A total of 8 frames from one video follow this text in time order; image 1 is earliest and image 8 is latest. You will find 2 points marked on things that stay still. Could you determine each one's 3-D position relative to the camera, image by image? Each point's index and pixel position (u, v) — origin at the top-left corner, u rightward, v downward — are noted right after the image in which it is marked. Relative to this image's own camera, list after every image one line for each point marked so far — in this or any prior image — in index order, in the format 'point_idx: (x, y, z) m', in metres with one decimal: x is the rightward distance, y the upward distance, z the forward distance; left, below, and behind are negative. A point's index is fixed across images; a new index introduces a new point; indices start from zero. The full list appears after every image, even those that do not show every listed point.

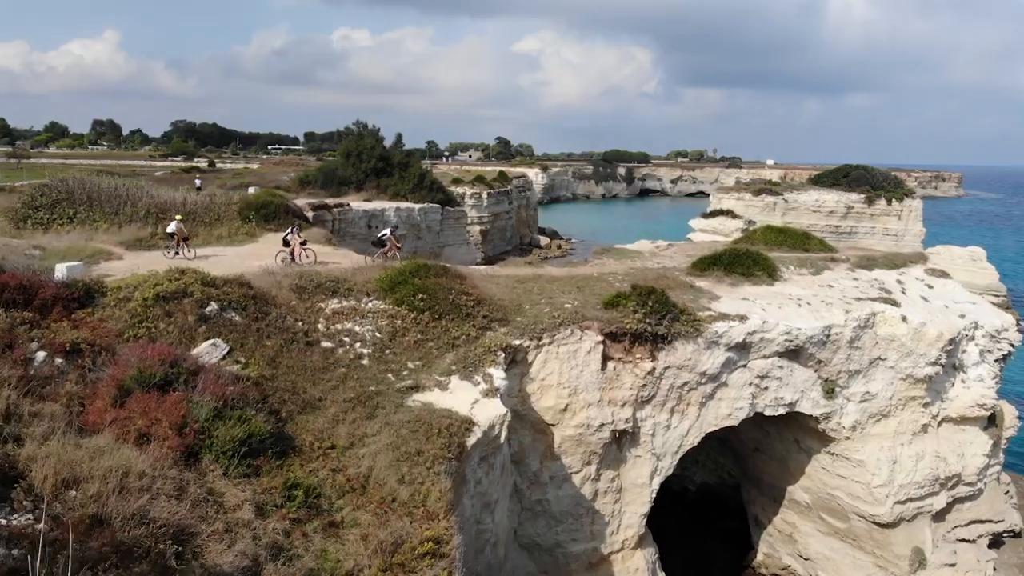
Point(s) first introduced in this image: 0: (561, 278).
0: (+0.8, +0.2, +14.8) m
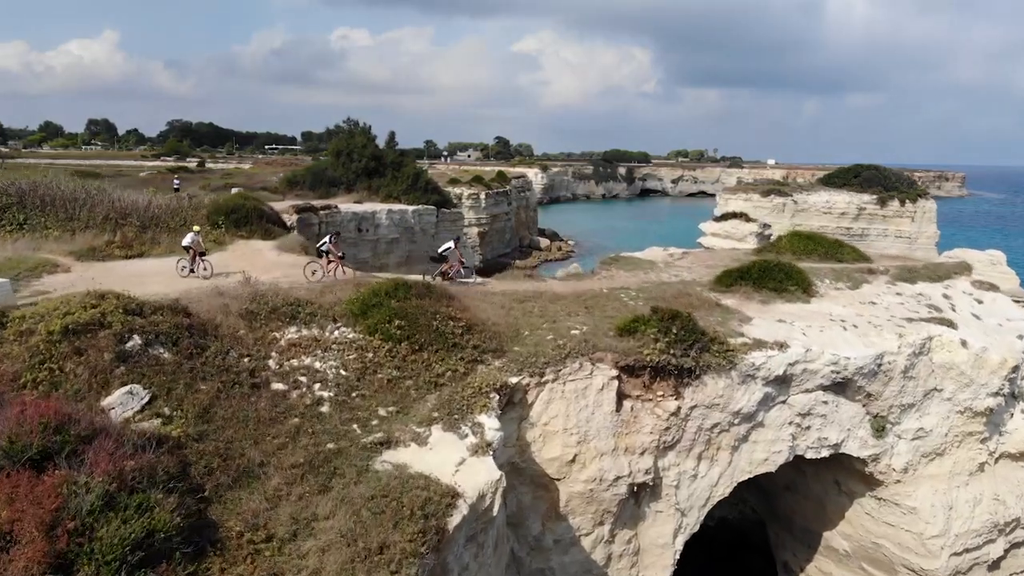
0: (+0.8, -0.1, +12.7) m
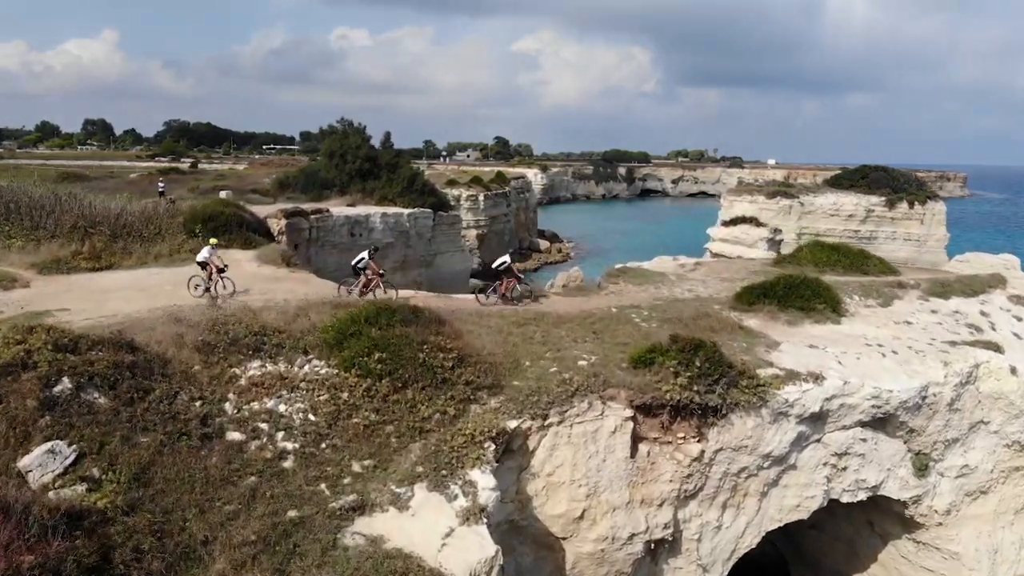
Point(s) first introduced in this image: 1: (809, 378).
0: (+0.7, -0.4, +11.4) m
1: (+3.3, -1.0, +9.9) m
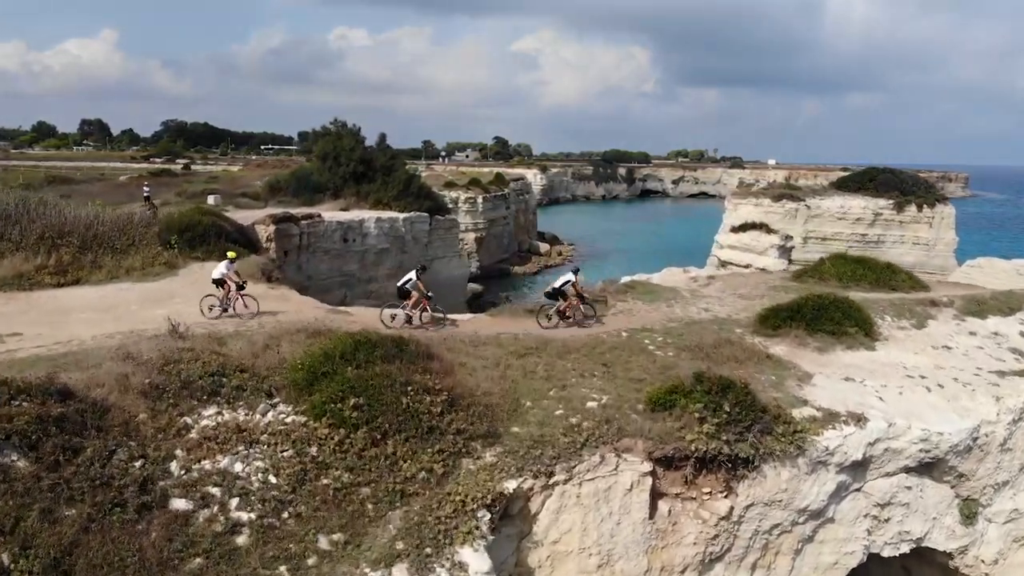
0: (+0.7, -0.6, +10.1) m
1: (+3.3, -1.3, +8.7) m
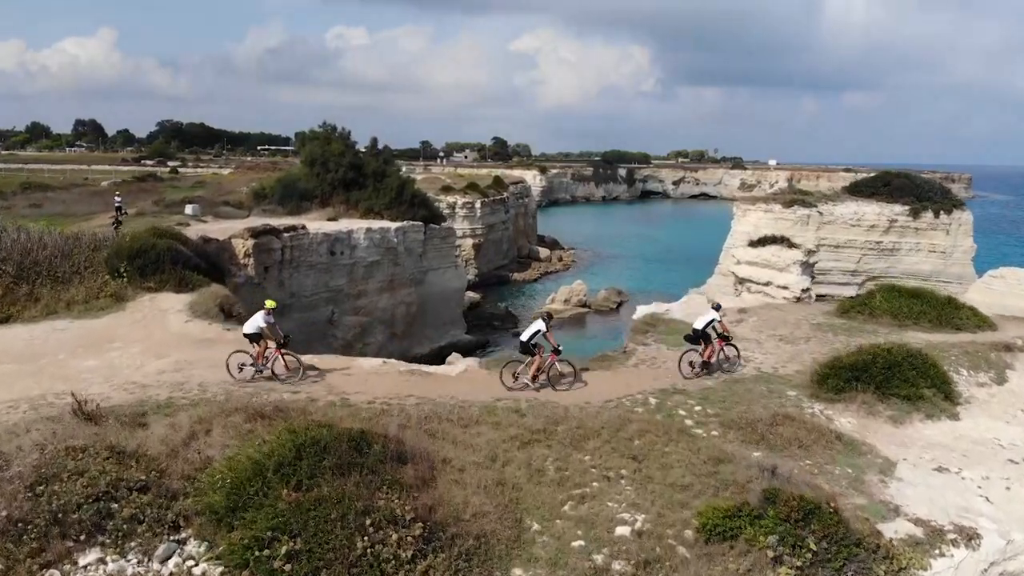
0: (+0.7, -1.2, +8.0) m
1: (+3.3, -1.9, +6.6) m
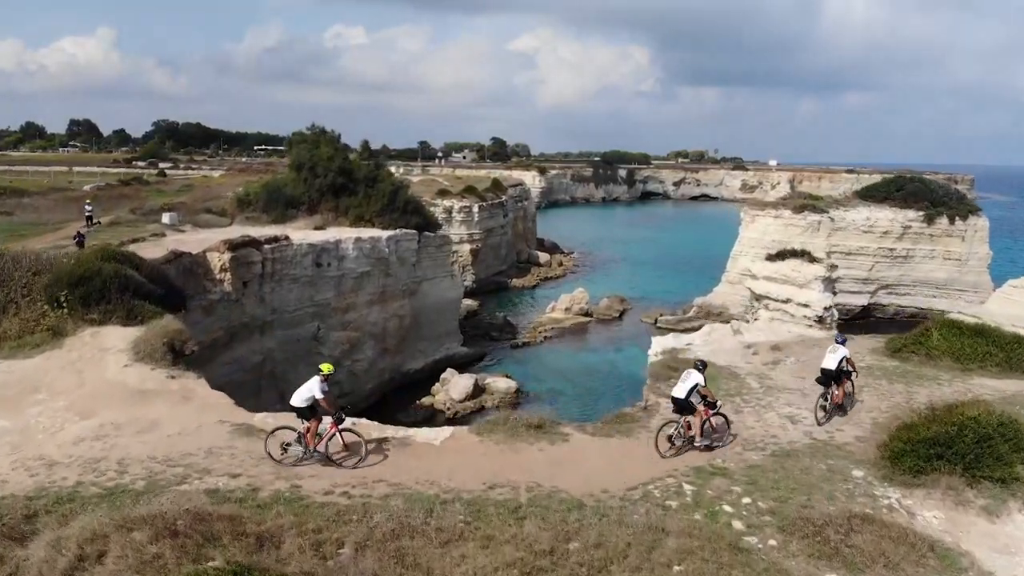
0: (+0.7, -1.7, +6.2) m
1: (+3.3, -2.3, +4.7) m
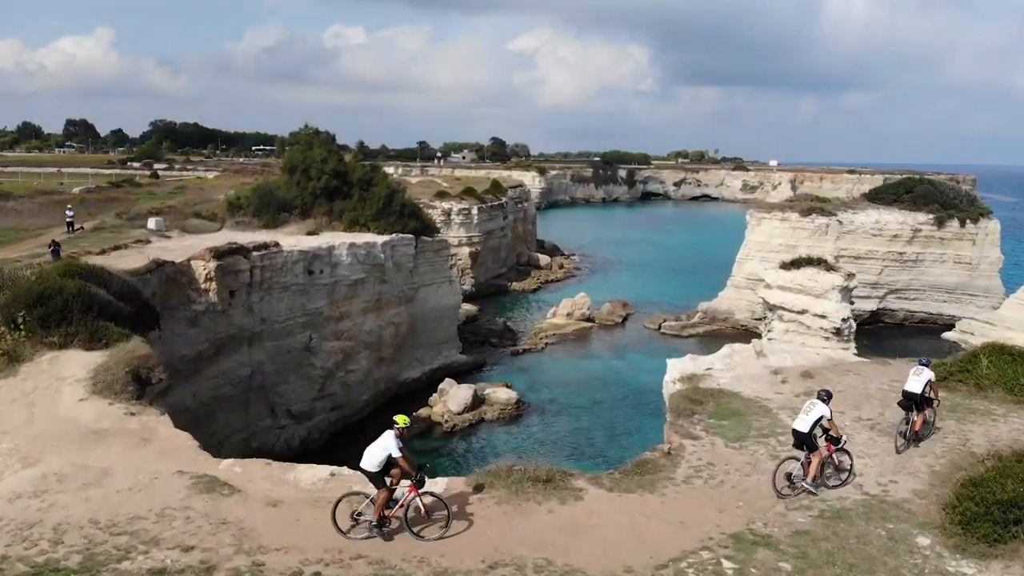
0: (+0.8, -1.9, +5.0) m
1: (+3.3, -2.6, +3.6) m
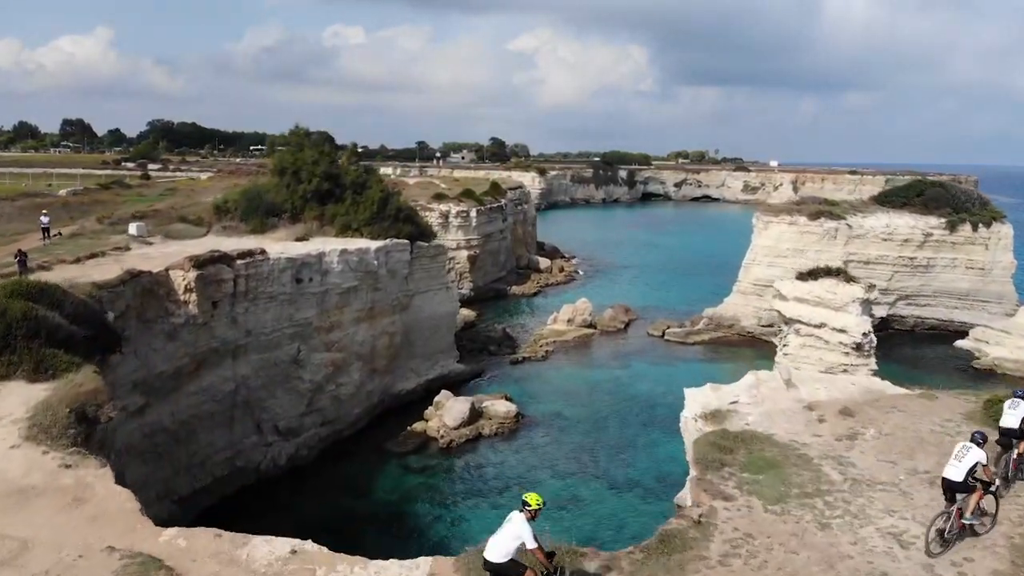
0: (+0.7, -2.2, +3.7) m
1: (+3.3, -2.9, +2.3) m
